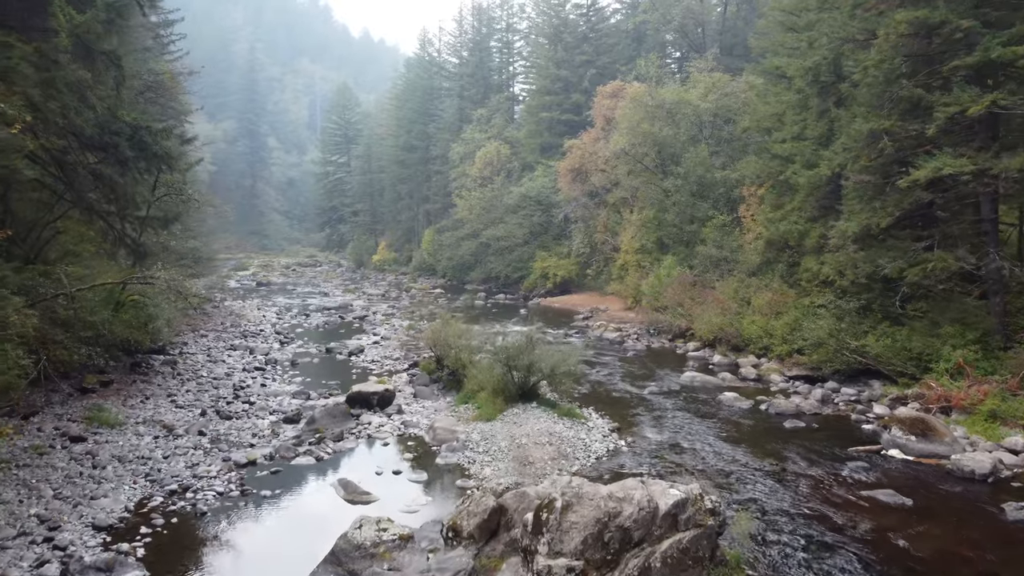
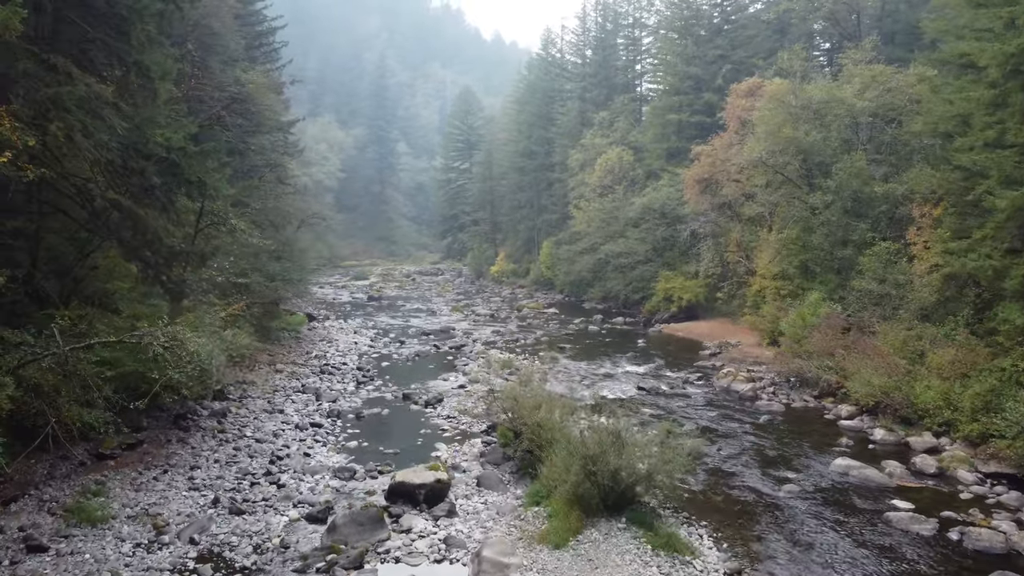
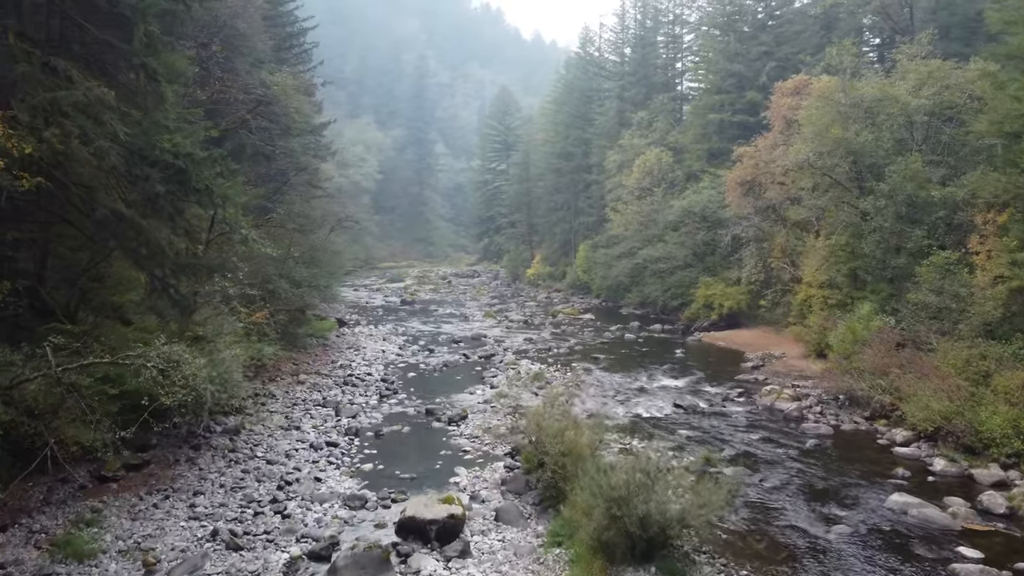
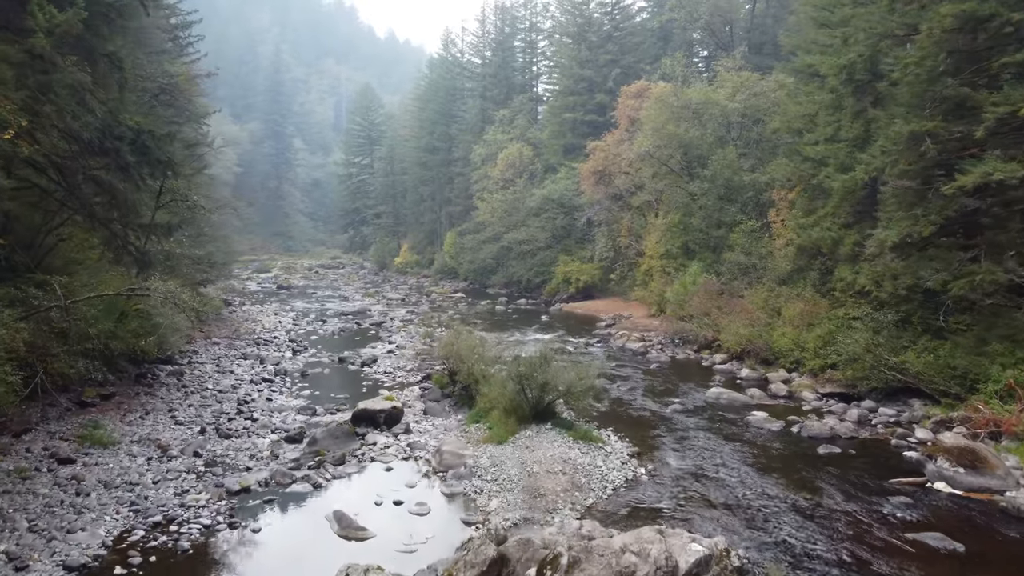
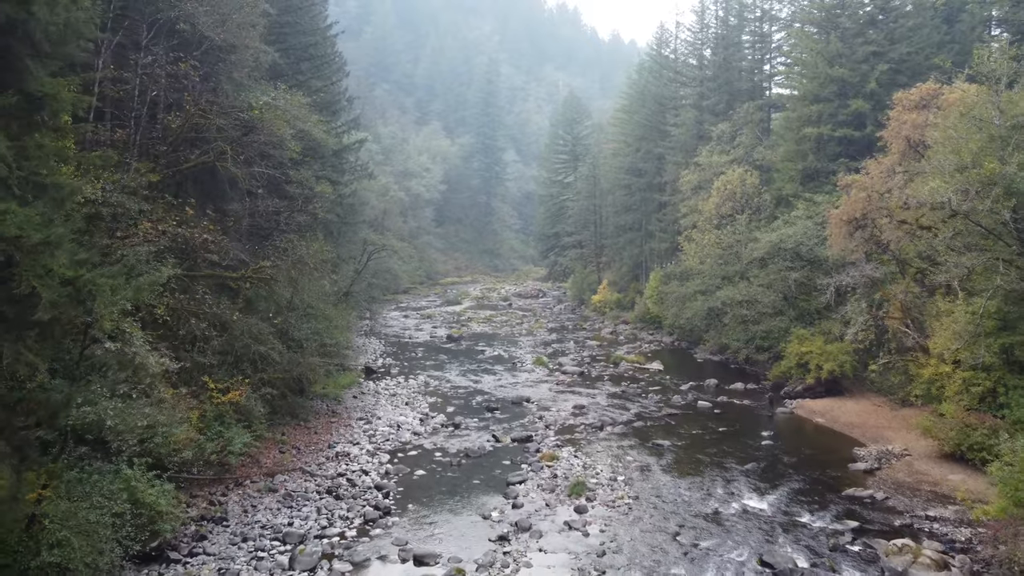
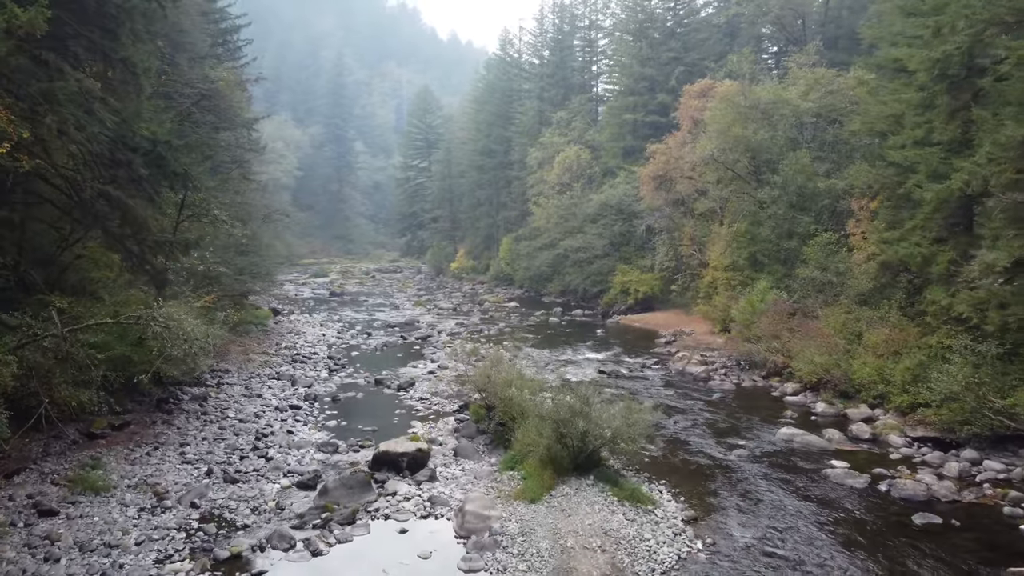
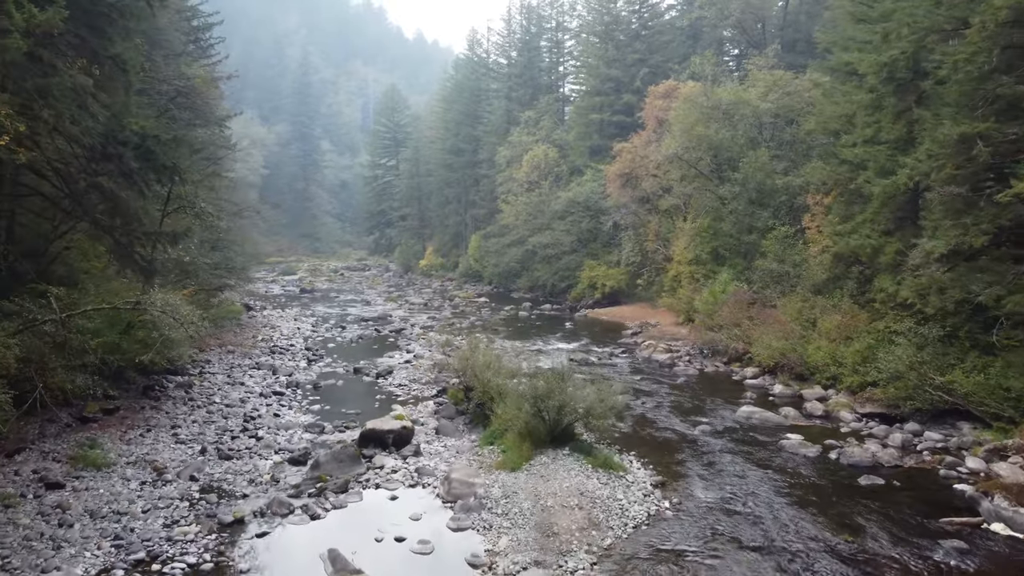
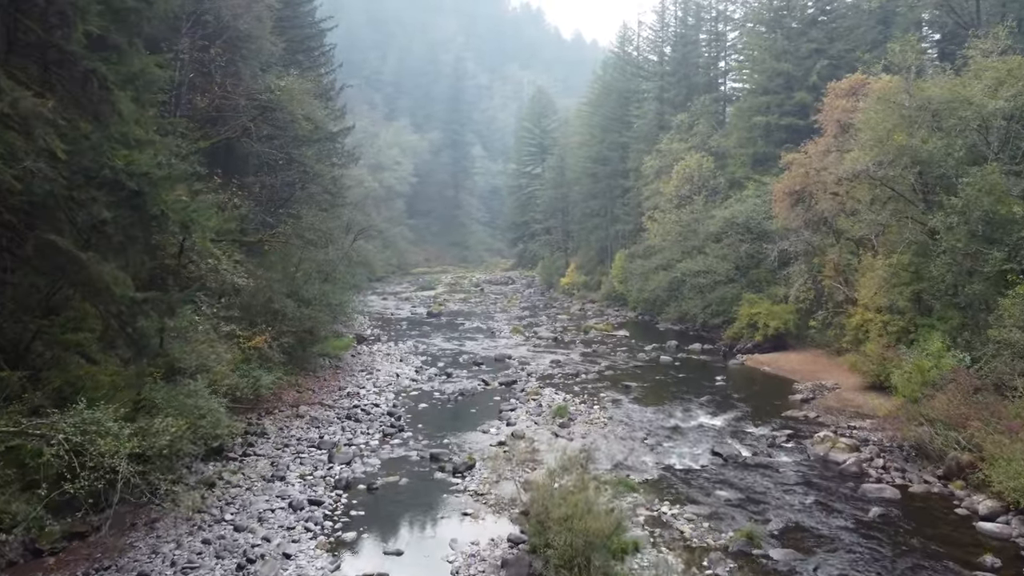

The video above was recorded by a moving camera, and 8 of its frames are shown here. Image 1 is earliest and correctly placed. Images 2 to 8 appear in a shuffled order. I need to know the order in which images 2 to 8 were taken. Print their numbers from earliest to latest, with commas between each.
4, 7, 6, 2, 3, 8, 5
